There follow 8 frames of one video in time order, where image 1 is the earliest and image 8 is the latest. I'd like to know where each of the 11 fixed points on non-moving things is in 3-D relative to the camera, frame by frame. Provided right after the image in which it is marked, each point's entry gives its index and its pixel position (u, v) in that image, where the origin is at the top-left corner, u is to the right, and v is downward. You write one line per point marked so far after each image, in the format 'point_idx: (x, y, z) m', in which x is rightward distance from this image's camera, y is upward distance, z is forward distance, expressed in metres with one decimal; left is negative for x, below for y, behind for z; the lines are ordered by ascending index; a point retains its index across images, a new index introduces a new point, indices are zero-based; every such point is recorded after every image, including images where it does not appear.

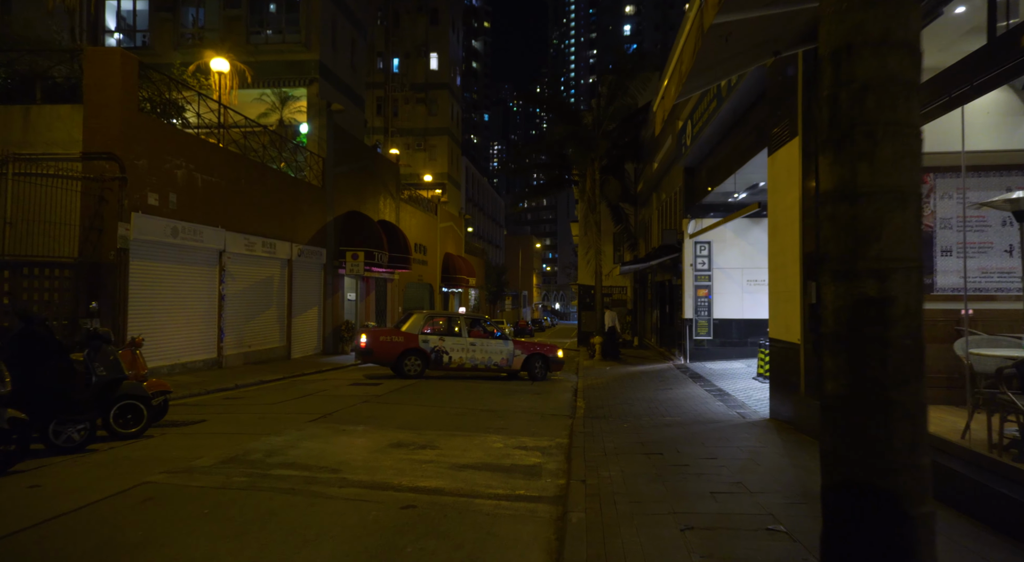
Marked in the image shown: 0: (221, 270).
0: (-7.7, +0.3, +17.4) m
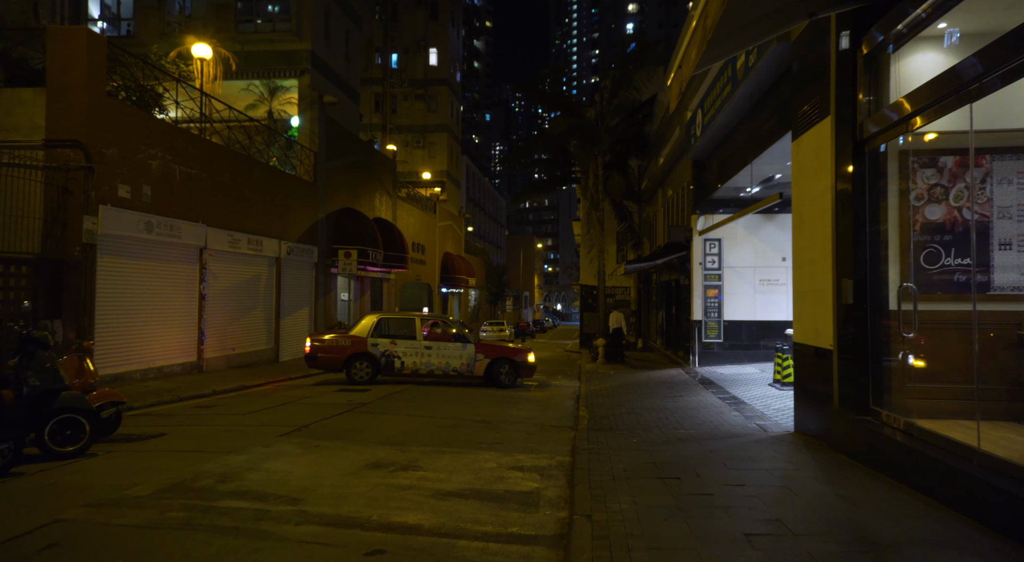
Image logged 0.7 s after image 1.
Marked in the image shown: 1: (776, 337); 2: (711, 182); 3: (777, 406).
0: (-7.8, +0.3, +16.4) m
1: (+7.3, -1.5, +18.0) m
2: (+5.4, +2.7, +17.7) m
3: (+4.6, -2.2, +11.3) m
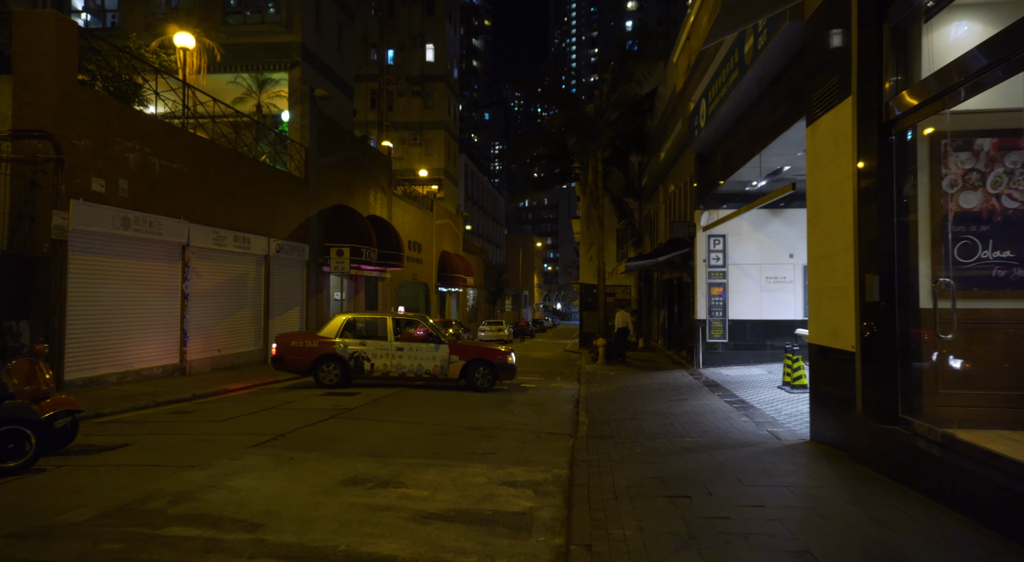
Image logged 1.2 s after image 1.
0: (-7.8, +0.4, +15.7) m
1: (+7.2, -1.5, +17.3) m
2: (+5.3, +2.7, +17.0) m
3: (+4.5, -2.1, +10.6) m
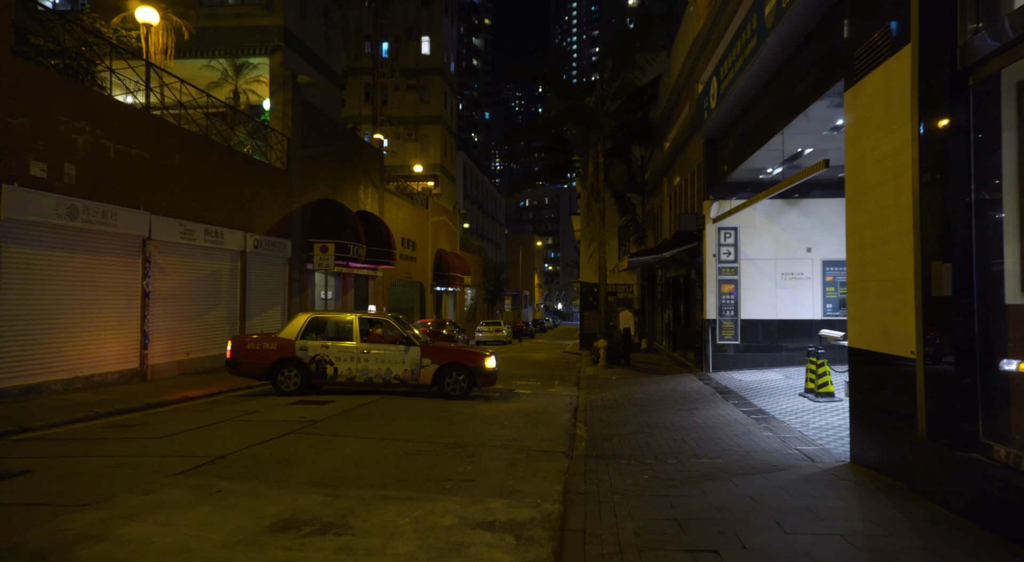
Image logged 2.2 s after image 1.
0: (-8.0, +0.4, +14.4) m
1: (+7.0, -1.4, +16.0) m
2: (+5.1, +2.8, +15.7) m
3: (+4.4, -2.0, +9.2) m
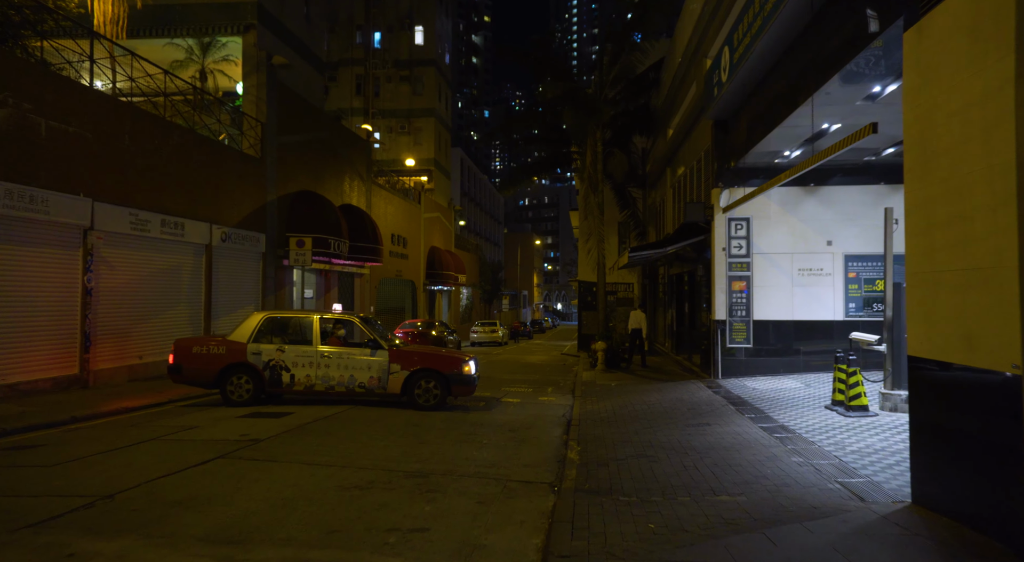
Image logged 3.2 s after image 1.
0: (-8.3, +0.5, +12.8) m
1: (+6.7, -1.3, +14.4) m
2: (+4.9, +2.9, +14.1) m
3: (+4.1, -2.0, +7.7) m
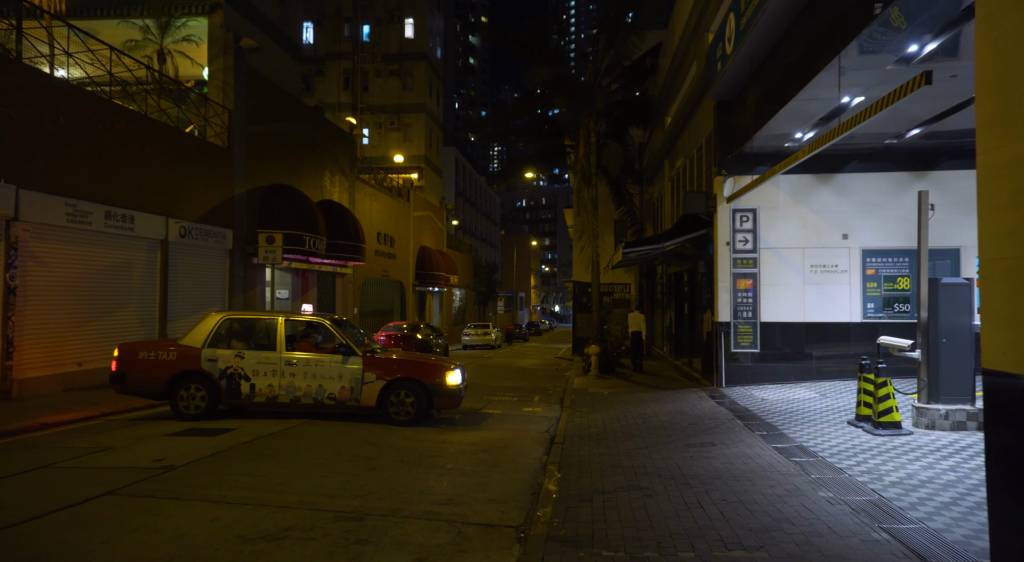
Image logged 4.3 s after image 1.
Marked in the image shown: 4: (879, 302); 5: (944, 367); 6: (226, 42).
0: (-8.7, +0.6, +11.4) m
1: (+6.4, -1.3, +13.0) m
2: (+4.5, +3.0, +12.7) m
3: (+3.7, -1.9, +6.3) m
4: (+7.2, -0.4, +12.8) m
5: (+5.5, -1.1, +8.3) m
6: (-7.9, +6.6, +18.0) m
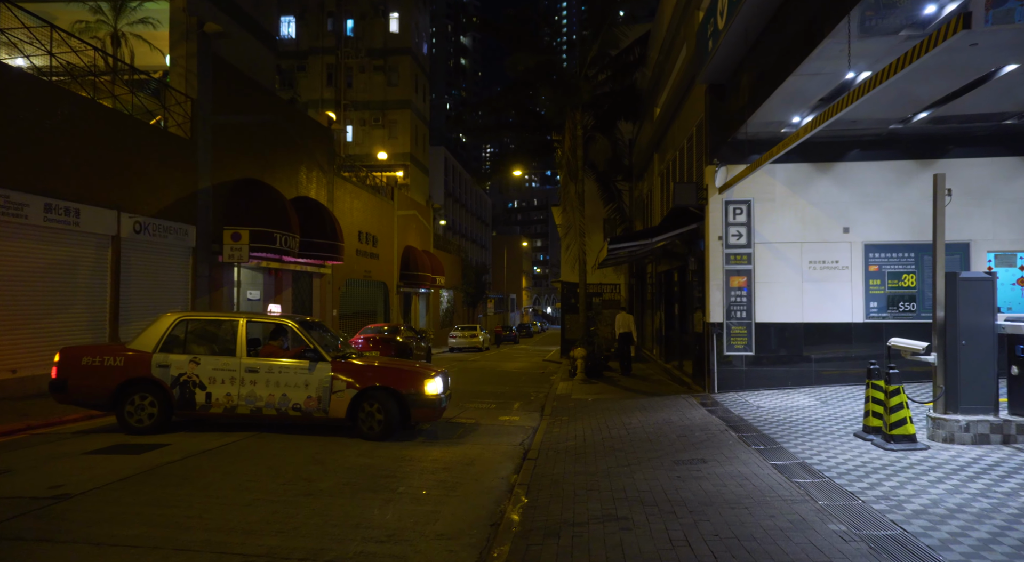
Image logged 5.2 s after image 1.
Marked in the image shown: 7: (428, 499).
0: (-9.1, +0.6, +10.3) m
1: (+5.9, -1.2, +12.1) m
2: (+4.0, +3.0, +11.8) m
3: (+3.3, -1.8, +5.3) m
4: (+6.7, -0.4, +11.9) m
5: (+5.1, -1.0, +7.4) m
6: (-8.4, +6.6, +17.0) m
7: (-0.8, -2.1, +6.3) m
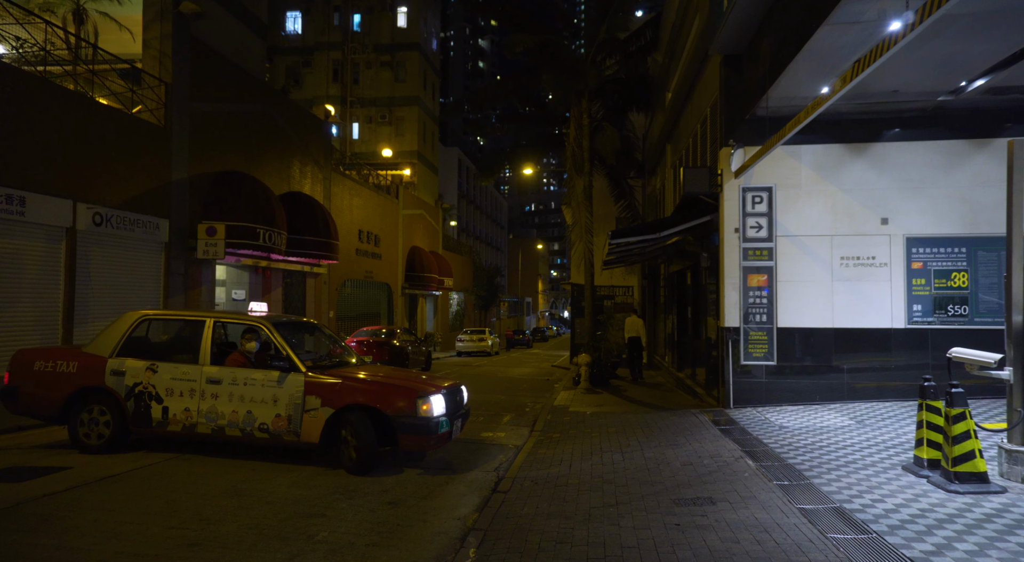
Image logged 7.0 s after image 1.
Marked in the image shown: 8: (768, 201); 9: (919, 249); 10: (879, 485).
0: (-9.4, +0.7, +9.1) m
1: (+5.7, -1.2, +10.4) m
2: (+3.8, +3.0, +10.2) m
3: (+2.9, -1.8, +3.7) m
4: (+6.5, -0.3, +10.2) m
5: (+4.7, -1.0, +5.8) m
6: (-8.5, +6.7, +15.8) m
7: (-1.2, -2.0, +4.9) m
8: (+4.2, +1.3, +10.7) m
9: (+6.4, +0.5, +10.2) m
10: (+3.3, -1.8, +6.1) m
